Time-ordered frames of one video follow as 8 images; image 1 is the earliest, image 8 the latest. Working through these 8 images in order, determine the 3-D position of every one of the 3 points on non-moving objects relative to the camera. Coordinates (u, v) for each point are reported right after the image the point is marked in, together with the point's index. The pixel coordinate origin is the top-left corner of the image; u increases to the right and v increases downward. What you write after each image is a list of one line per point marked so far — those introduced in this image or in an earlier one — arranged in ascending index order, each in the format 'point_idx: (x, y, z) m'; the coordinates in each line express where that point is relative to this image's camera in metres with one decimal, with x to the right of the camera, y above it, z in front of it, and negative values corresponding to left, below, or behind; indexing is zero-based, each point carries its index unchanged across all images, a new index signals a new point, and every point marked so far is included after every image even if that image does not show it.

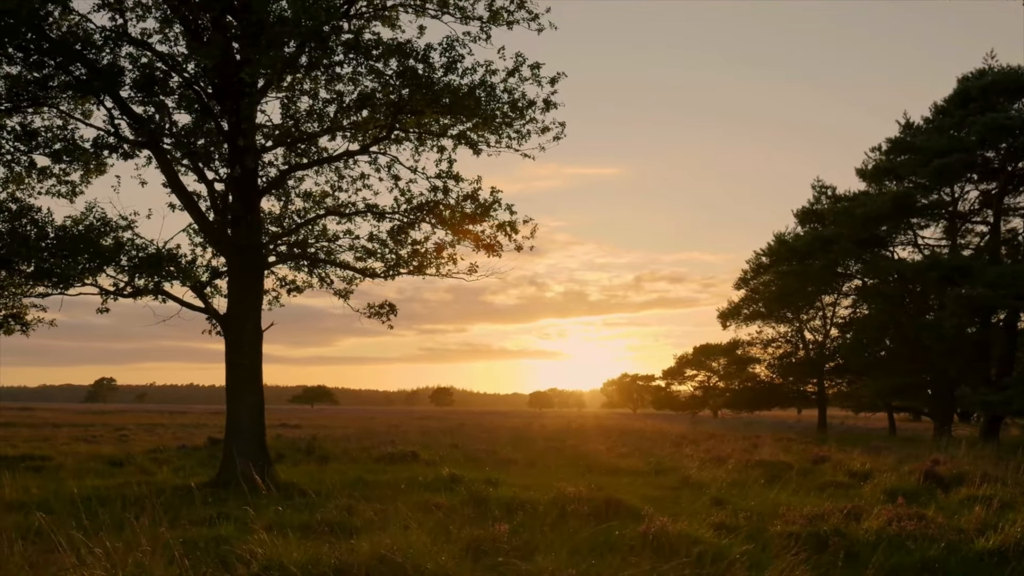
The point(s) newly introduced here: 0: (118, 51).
0: (-7.2, +4.3, +14.7) m
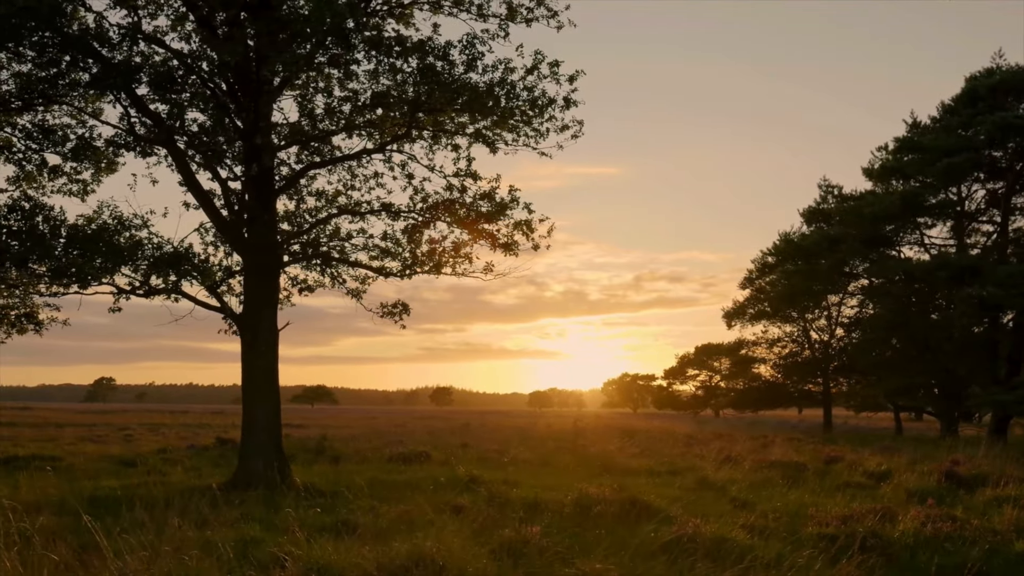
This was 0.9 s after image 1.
0: (-6.8, +4.3, +14.6) m
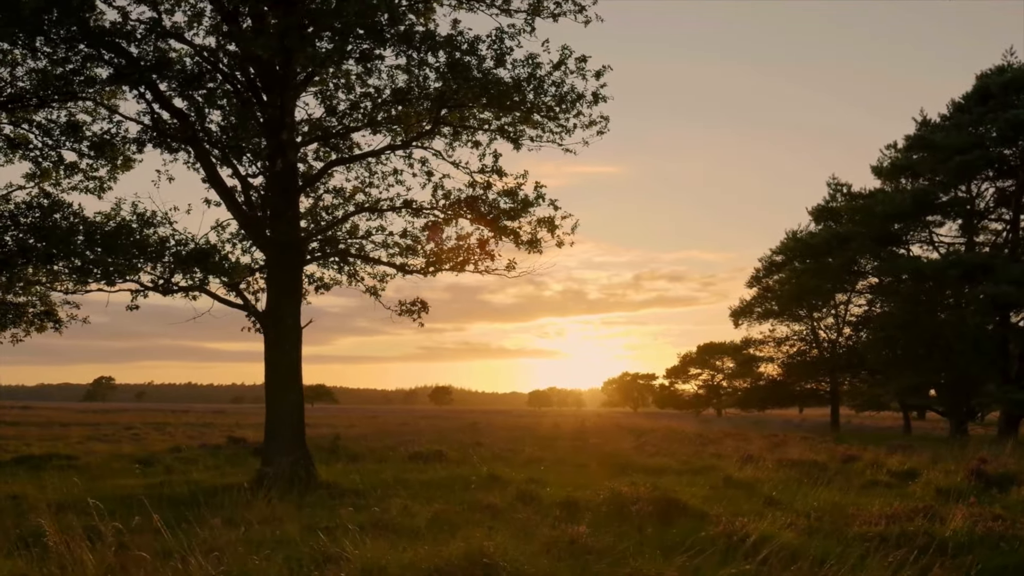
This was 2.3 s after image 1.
0: (-6.4, +4.4, +14.5) m
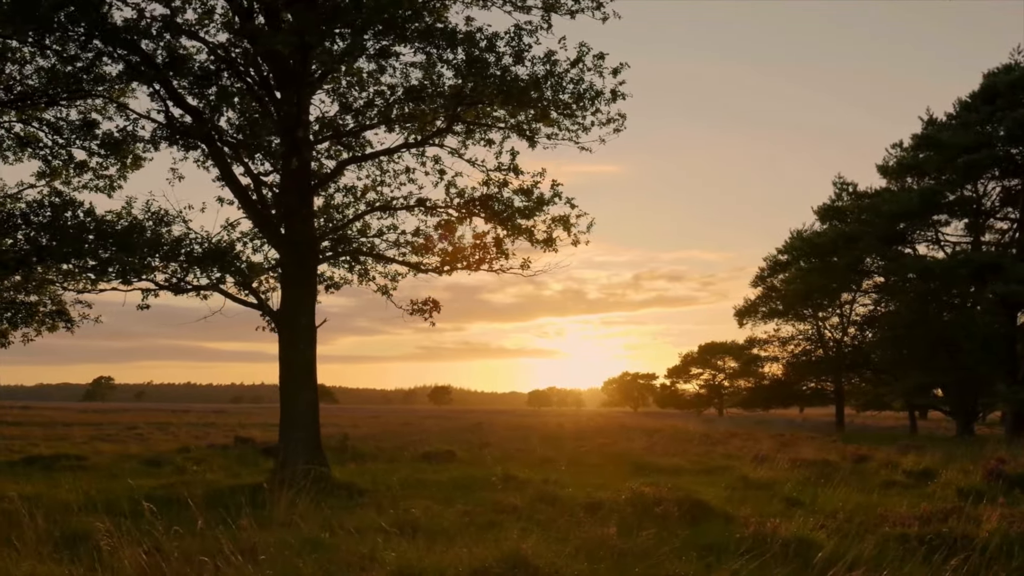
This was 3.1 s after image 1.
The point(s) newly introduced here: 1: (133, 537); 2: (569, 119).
0: (-6.1, +4.4, +14.4) m
1: (-3.5, -2.3, +7.5) m
2: (+1.0, +2.9, +13.9) m
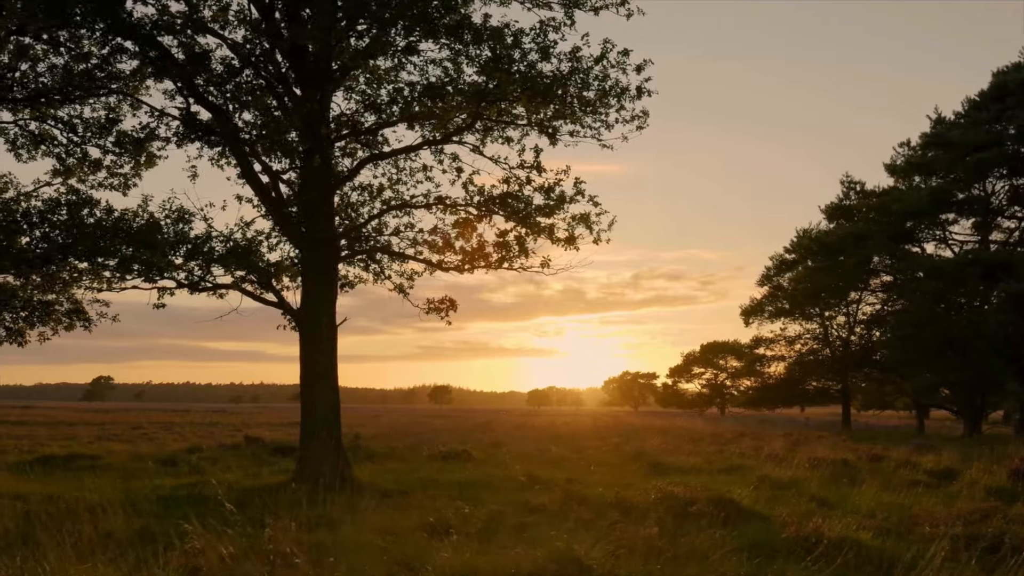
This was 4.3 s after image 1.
0: (-5.7, +4.4, +14.3) m
1: (-3.1, -2.3, +7.4) m
2: (+1.4, +3.0, +13.8) m
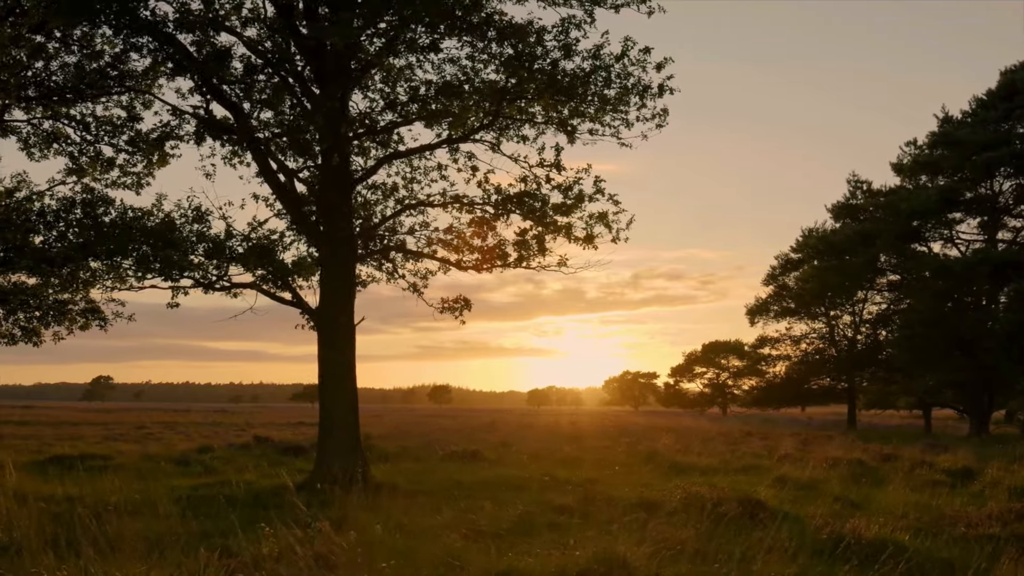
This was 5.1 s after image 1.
0: (-5.4, +4.4, +14.2) m
1: (-2.8, -2.3, +7.3) m
2: (+1.7, +3.0, +13.8) m
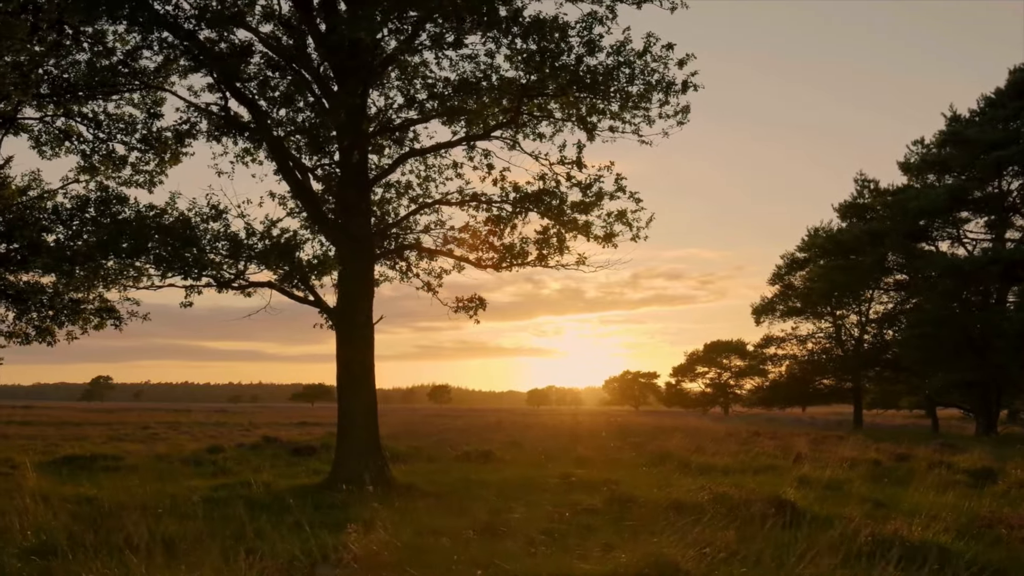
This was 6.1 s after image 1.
0: (-5.1, +4.5, +14.1) m
1: (-2.4, -2.3, +7.2) m
2: (+2.1, +3.0, +13.6) m
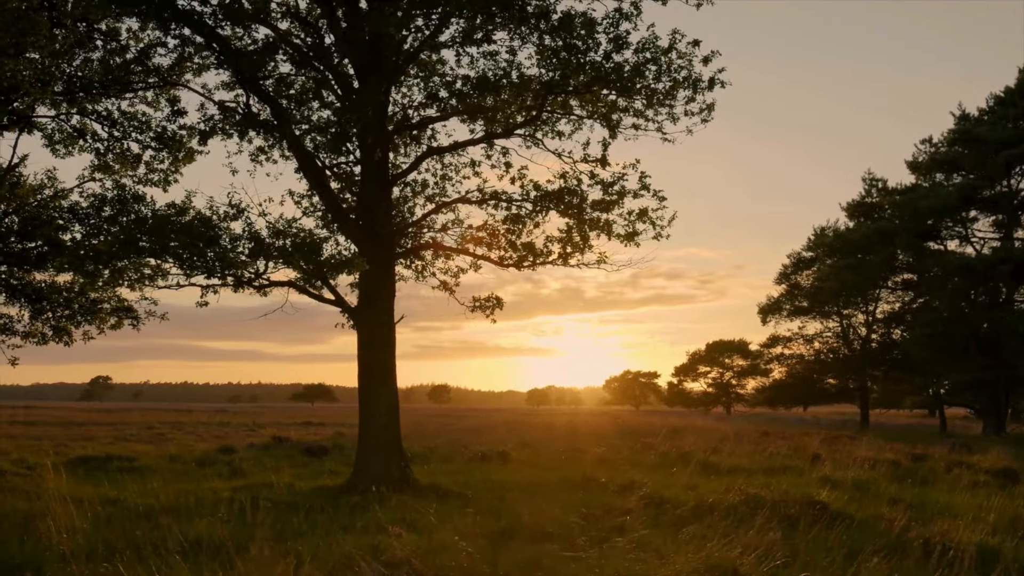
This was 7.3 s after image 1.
0: (-4.7, +4.5, +13.9) m
1: (-2.0, -2.3, +7.0) m
2: (+2.4, +3.0, +13.5) m
